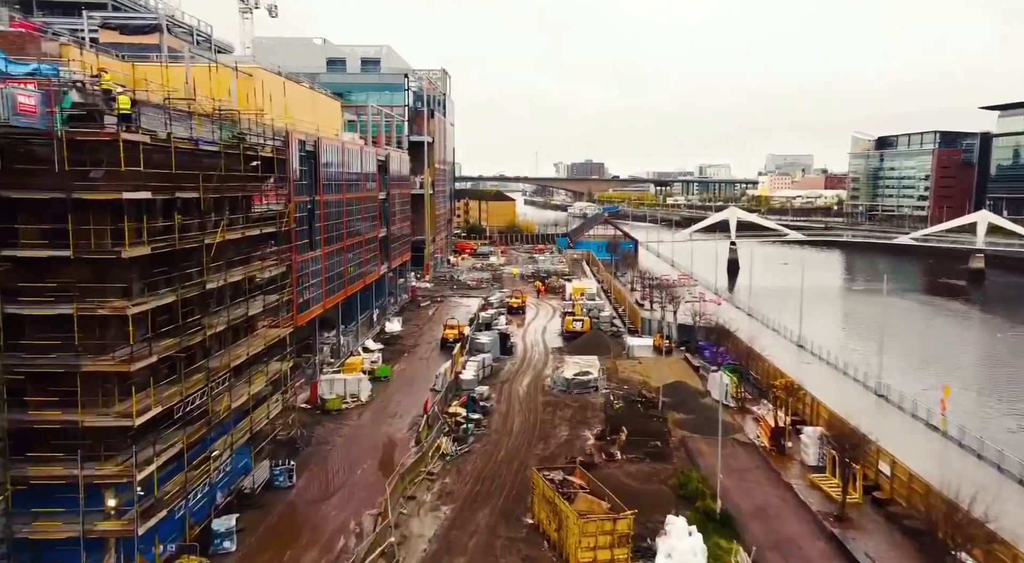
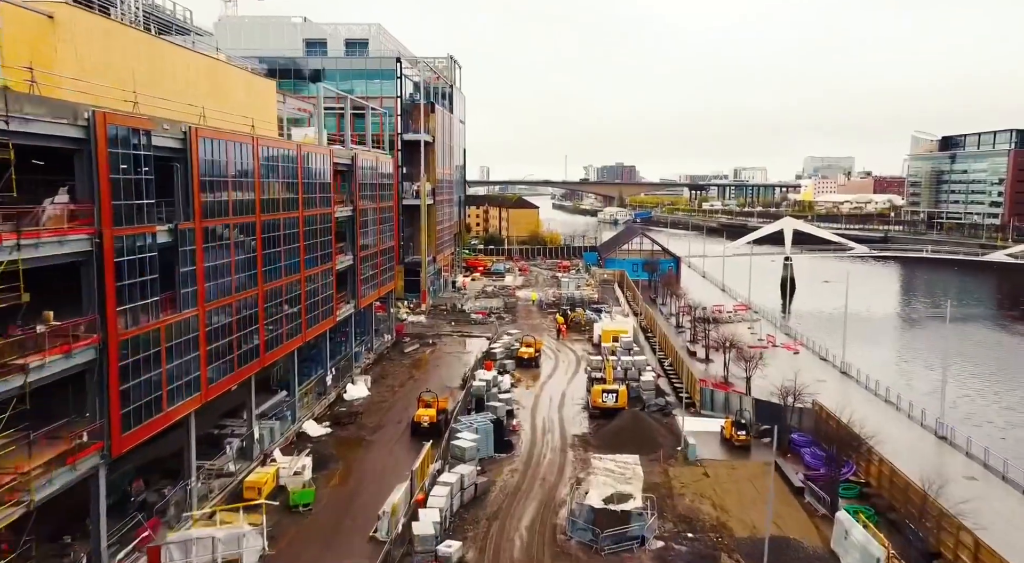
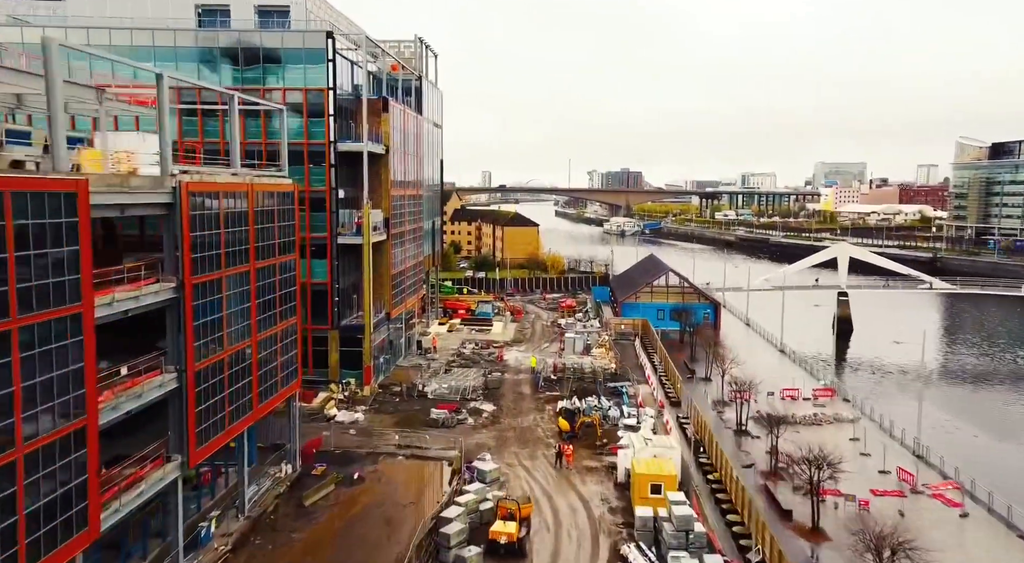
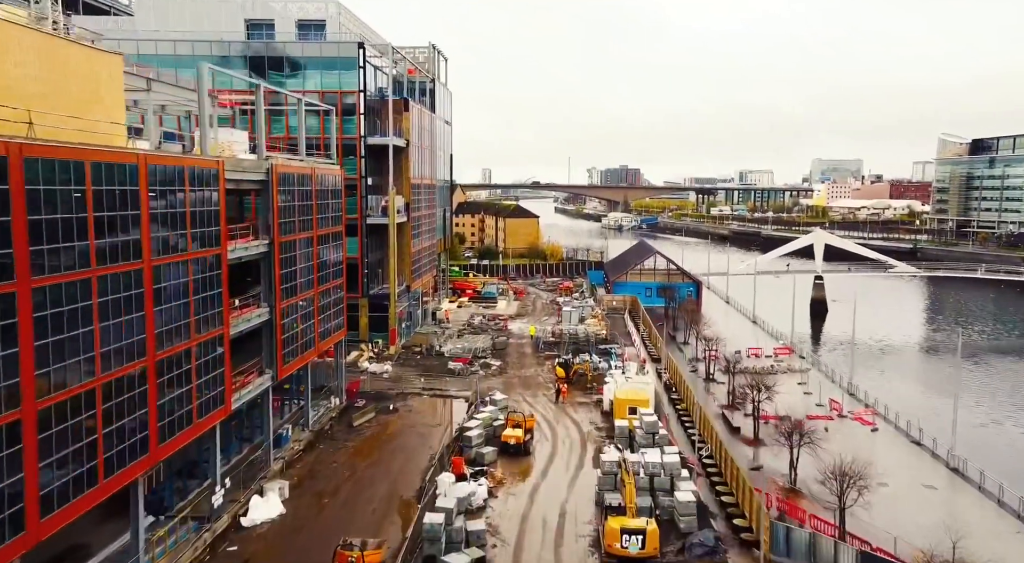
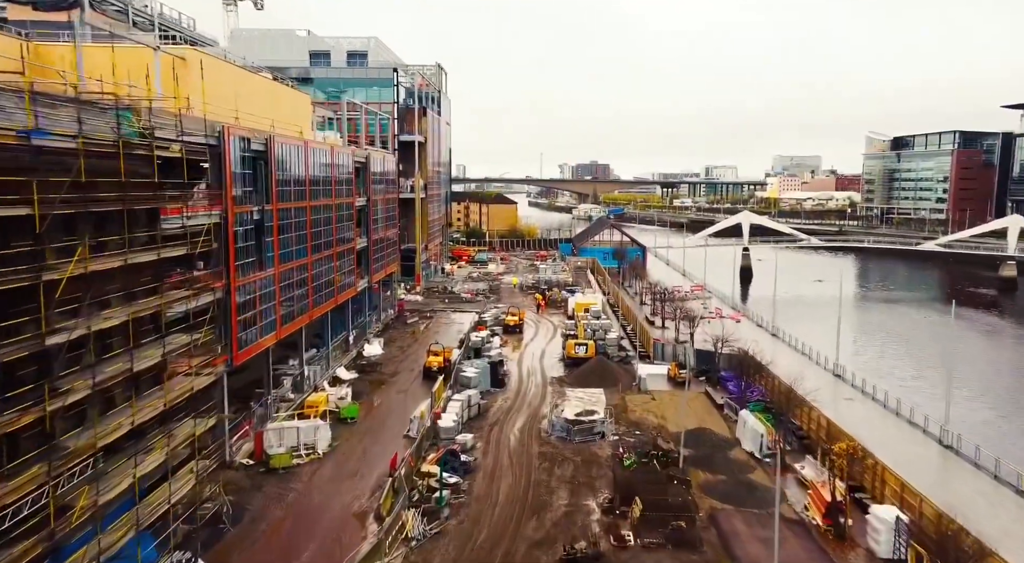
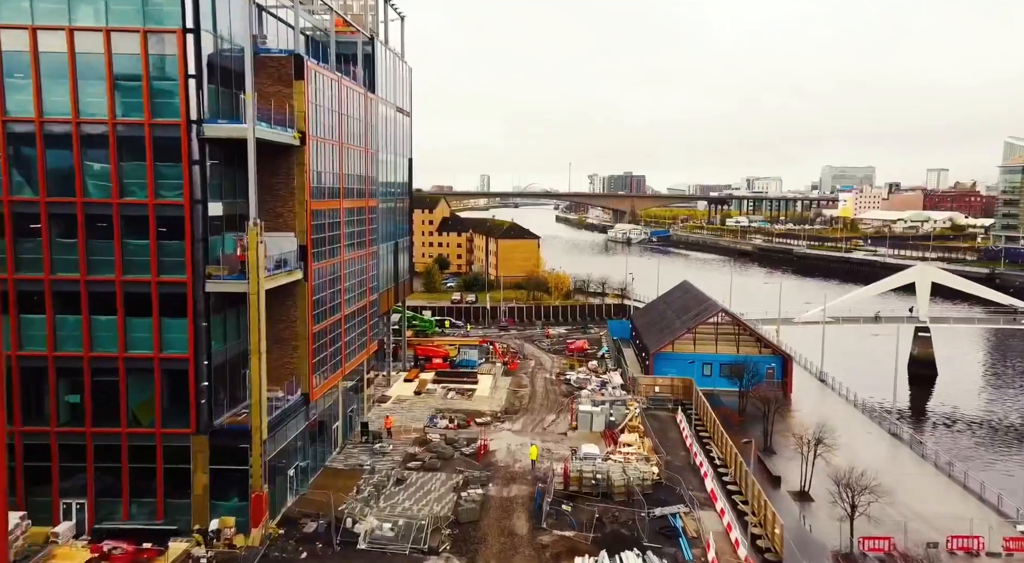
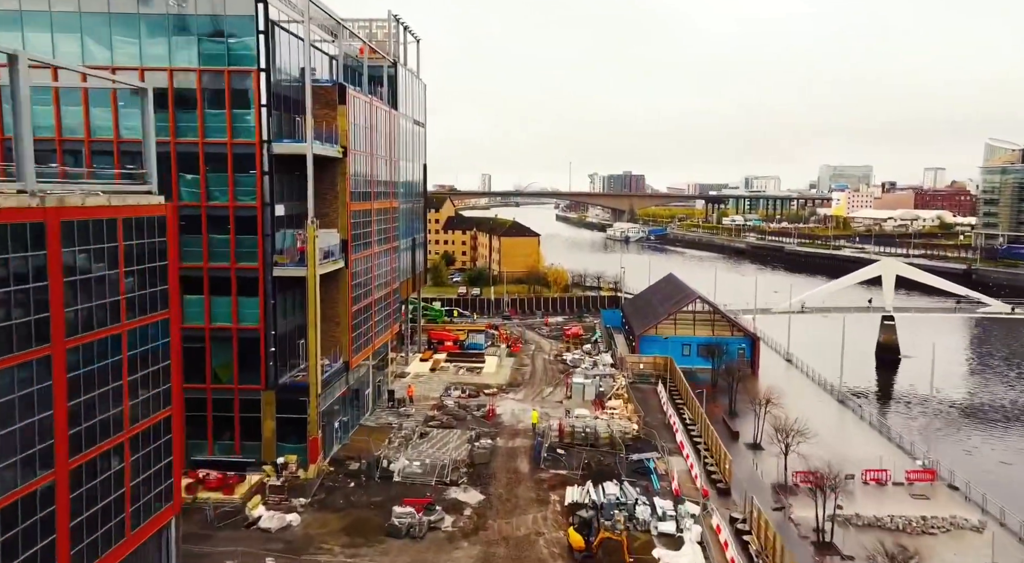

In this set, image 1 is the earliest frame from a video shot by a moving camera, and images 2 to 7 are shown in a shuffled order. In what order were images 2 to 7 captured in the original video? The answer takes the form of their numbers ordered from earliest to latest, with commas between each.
5, 2, 4, 3, 7, 6
